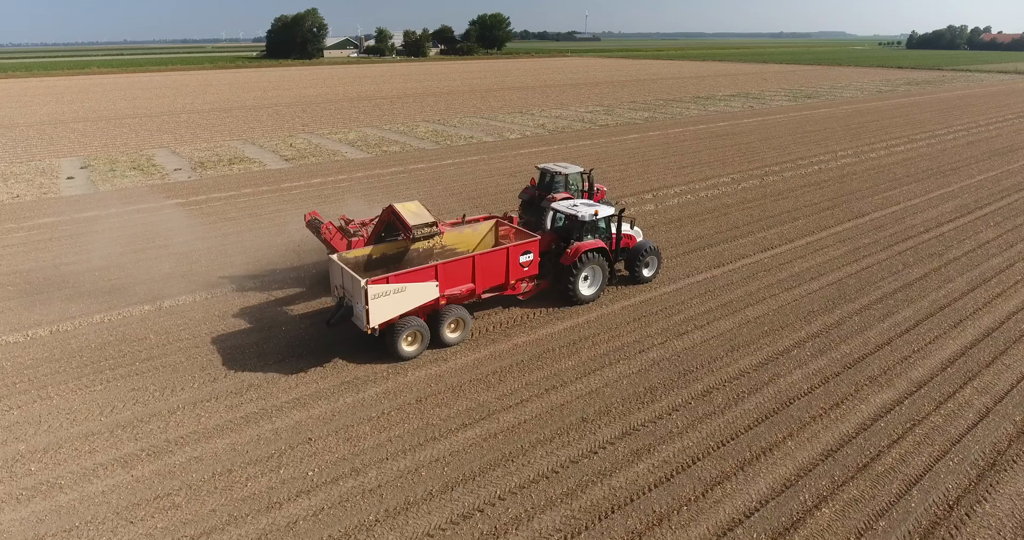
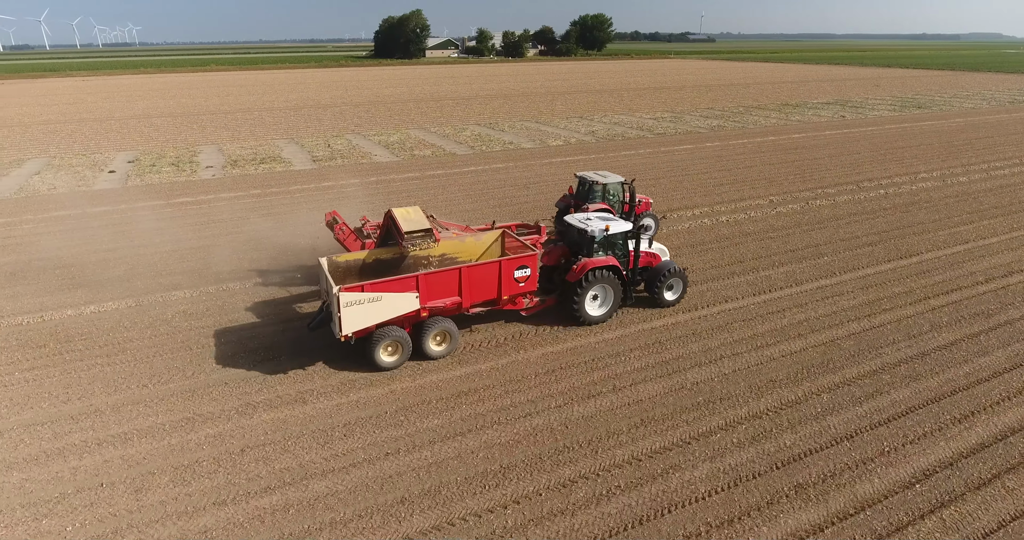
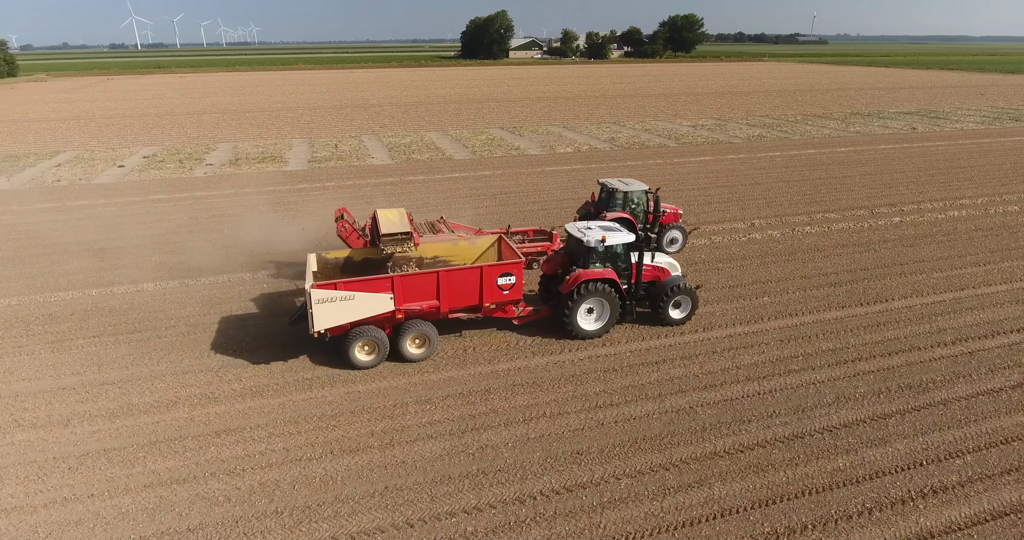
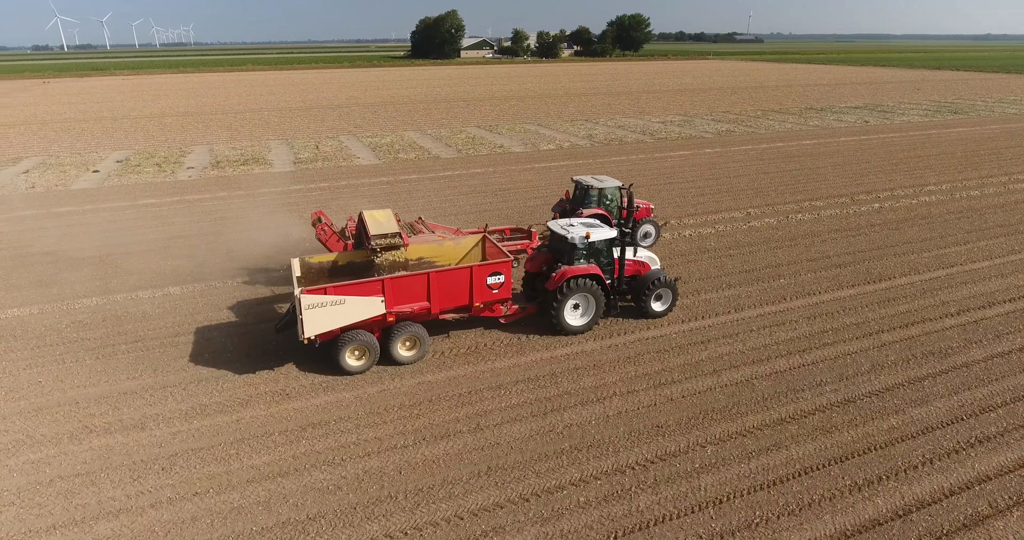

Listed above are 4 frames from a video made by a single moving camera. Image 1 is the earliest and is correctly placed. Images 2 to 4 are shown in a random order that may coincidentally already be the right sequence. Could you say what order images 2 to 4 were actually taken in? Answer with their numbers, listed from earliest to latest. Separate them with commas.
2, 4, 3
